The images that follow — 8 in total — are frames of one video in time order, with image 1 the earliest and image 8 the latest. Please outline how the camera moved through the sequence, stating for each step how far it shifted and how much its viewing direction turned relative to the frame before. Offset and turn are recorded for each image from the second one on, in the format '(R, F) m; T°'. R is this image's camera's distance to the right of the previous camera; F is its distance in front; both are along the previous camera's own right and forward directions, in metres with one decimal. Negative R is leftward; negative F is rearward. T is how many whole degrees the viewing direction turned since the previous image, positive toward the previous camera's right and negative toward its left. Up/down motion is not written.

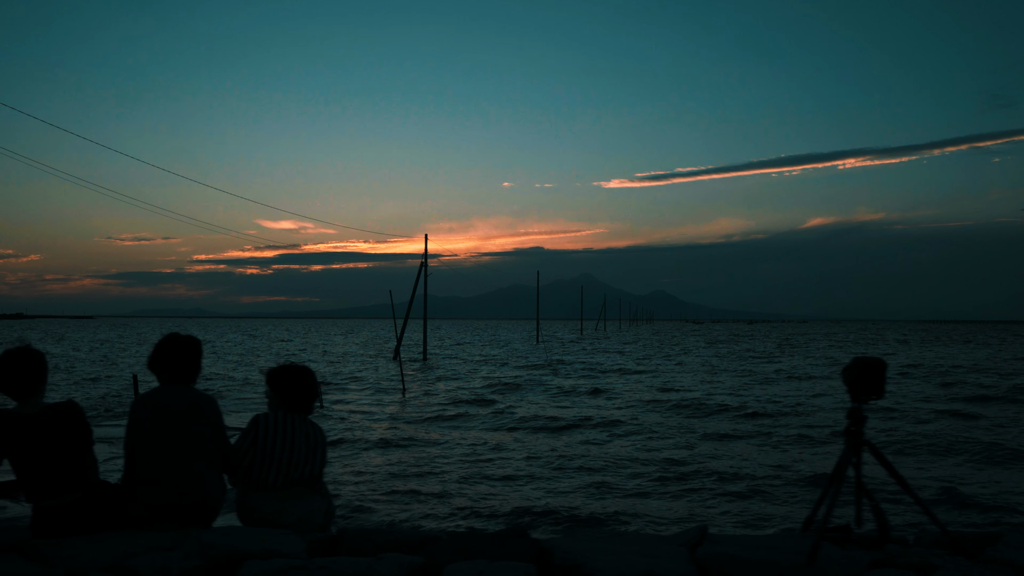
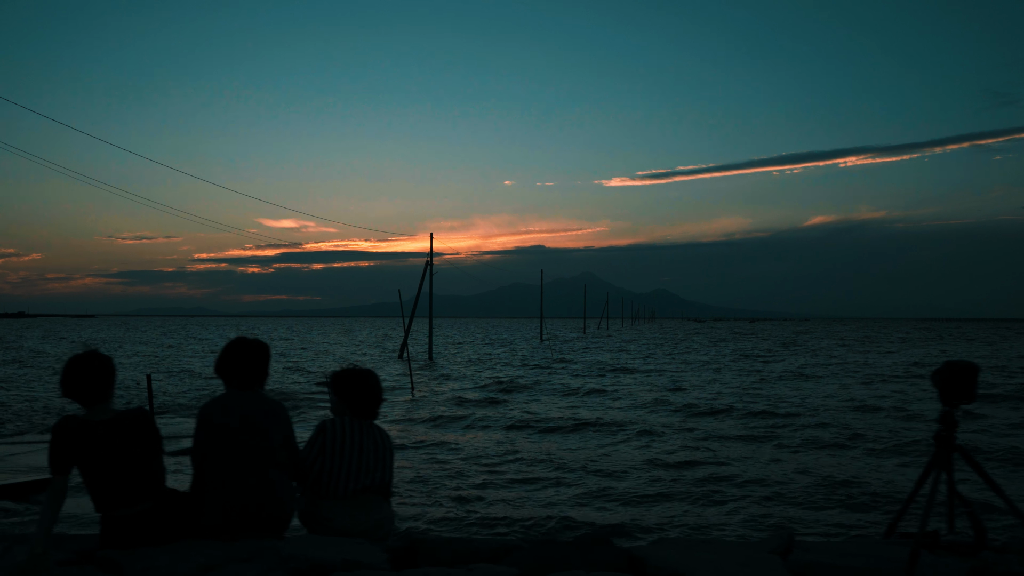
(-0.3, +0.1) m; 0°
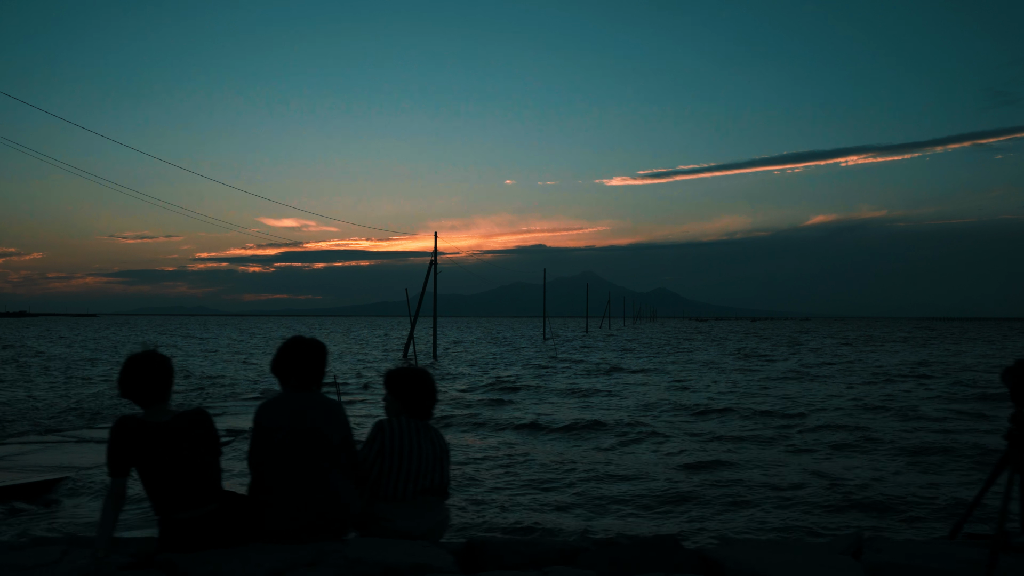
(-0.3, +0.1) m; 0°
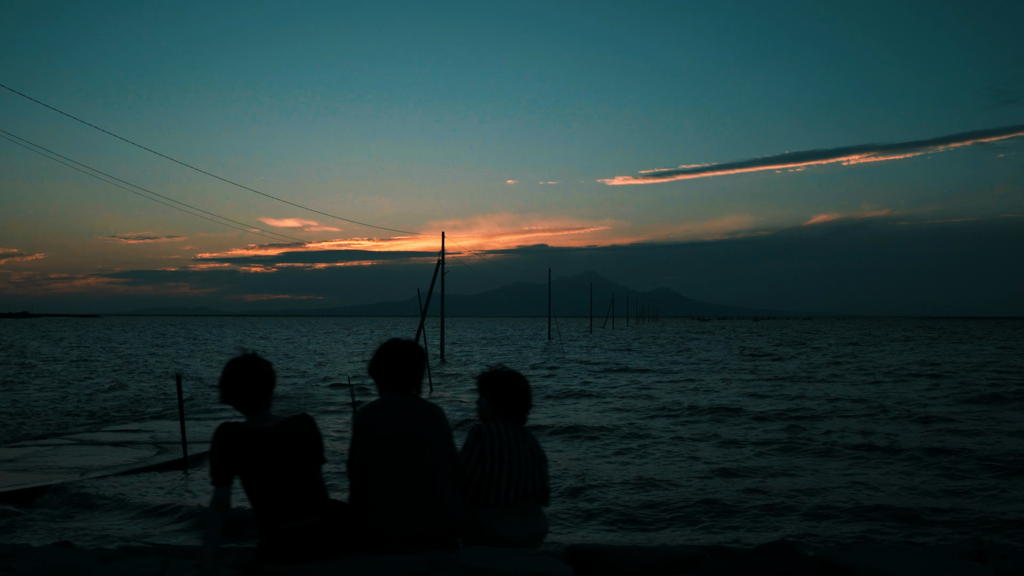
(-0.5, +0.1) m; 0°
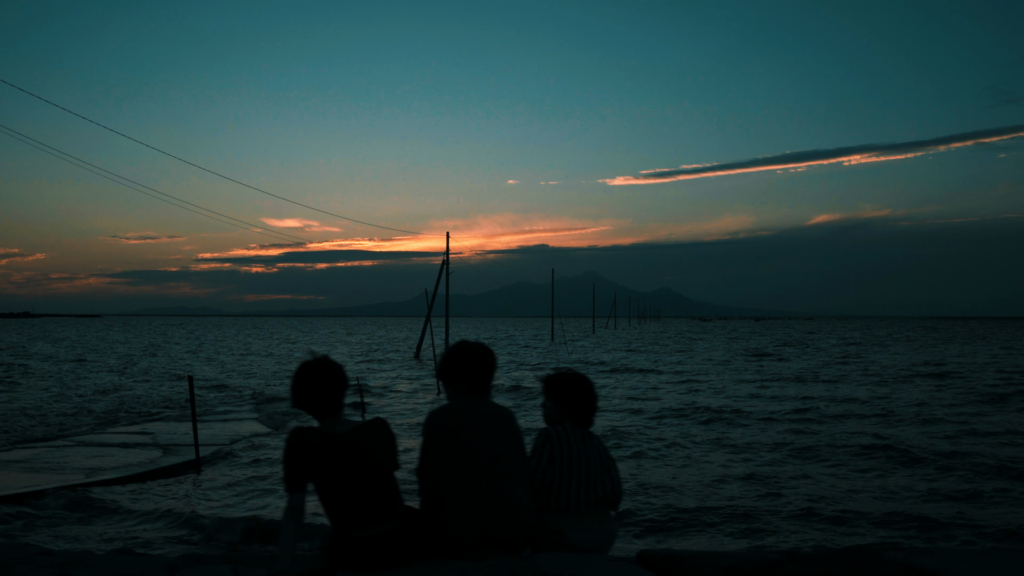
(-0.3, +0.1) m; 0°
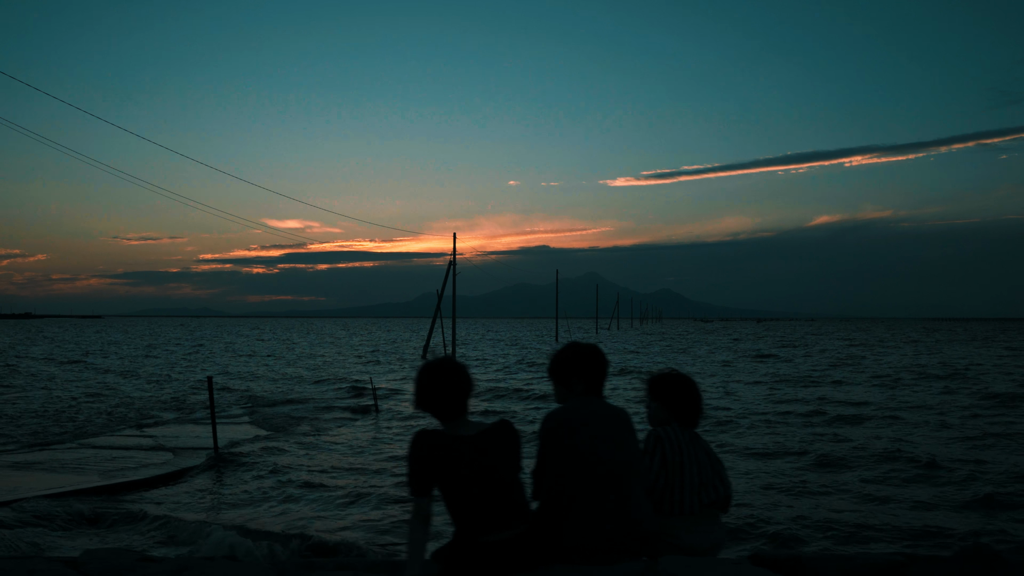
(-0.5, 0.0) m; 0°
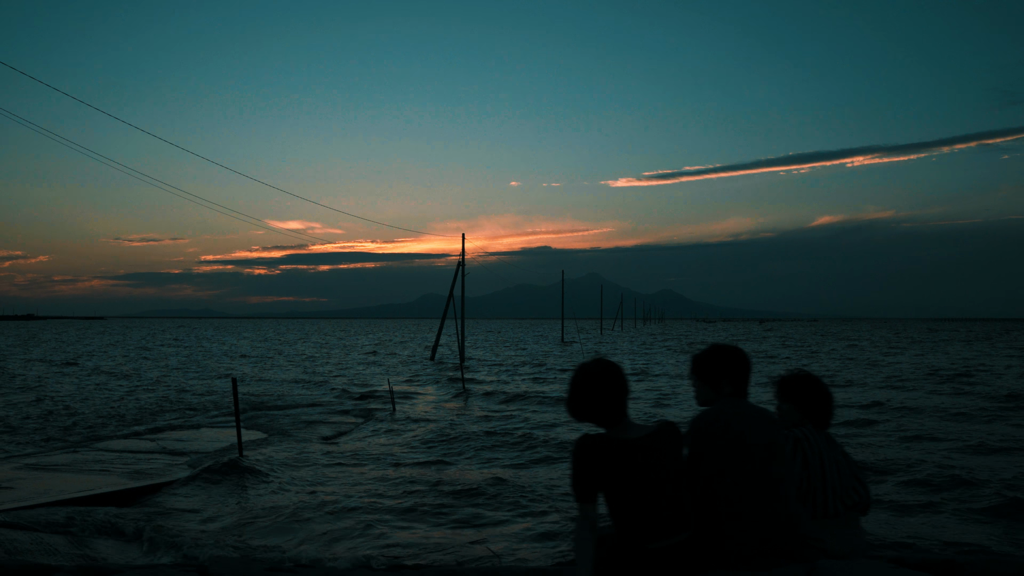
(-0.6, 0.0) m; 0°
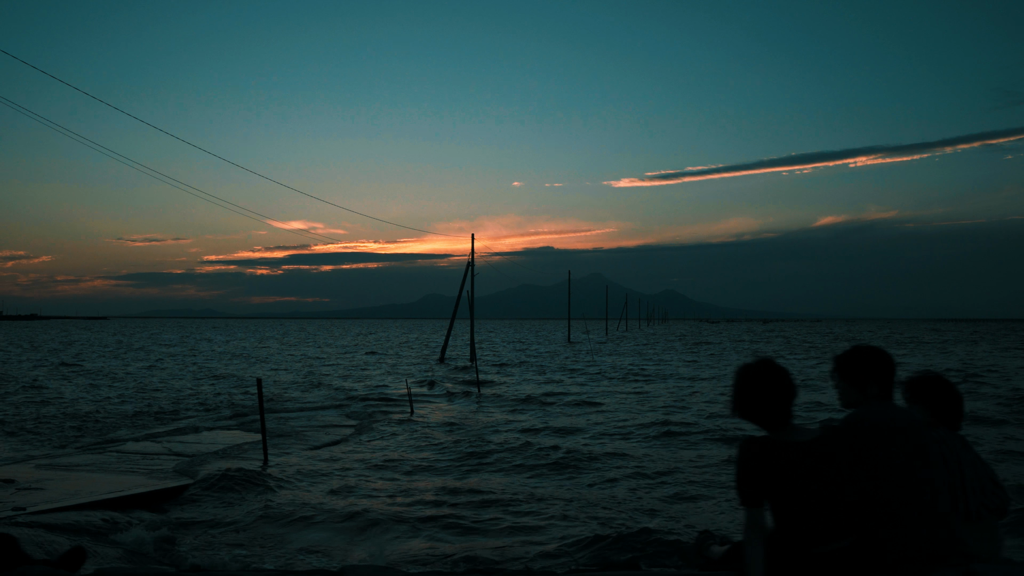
(-0.6, 0.0) m; 0°
